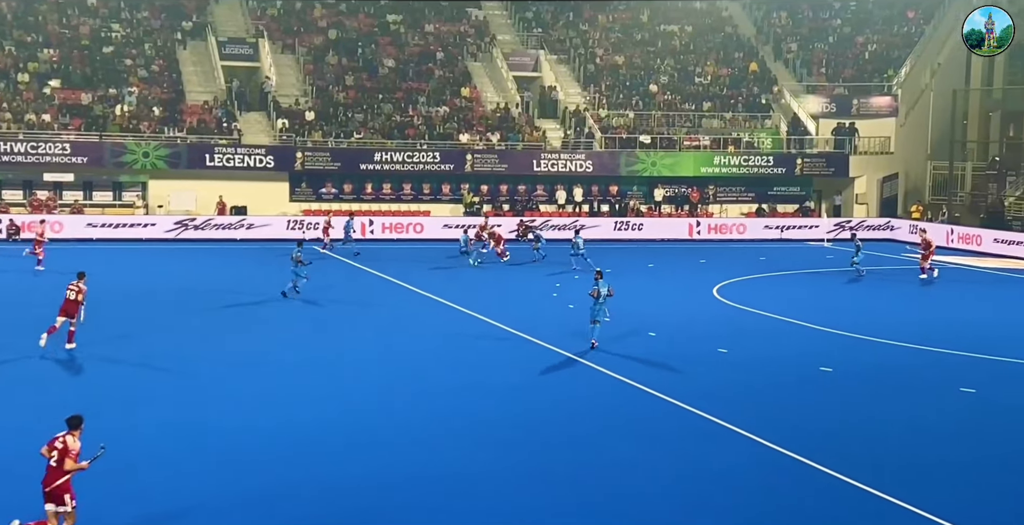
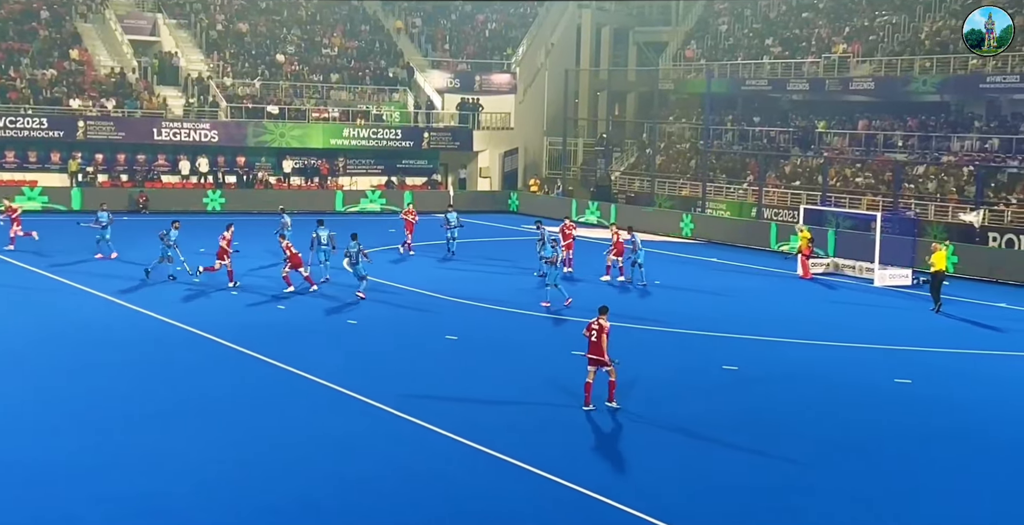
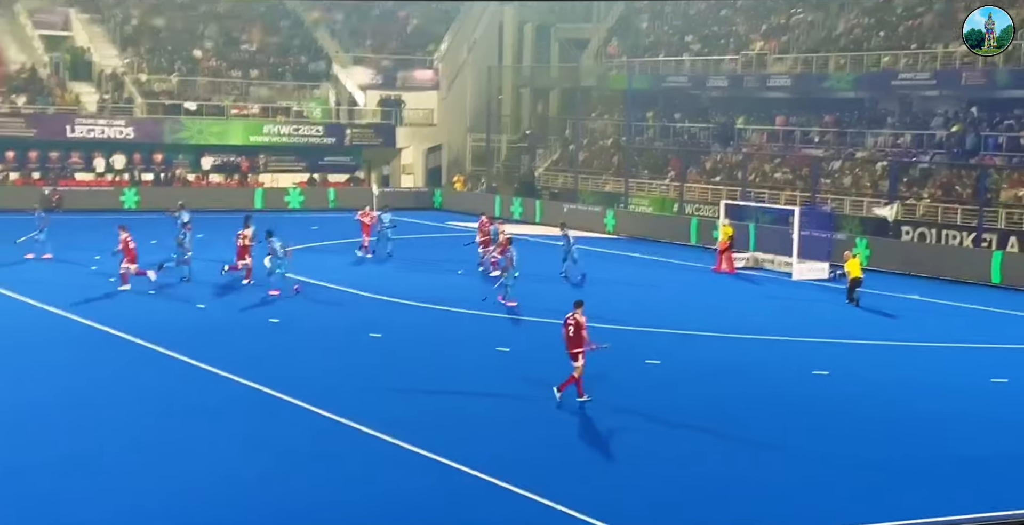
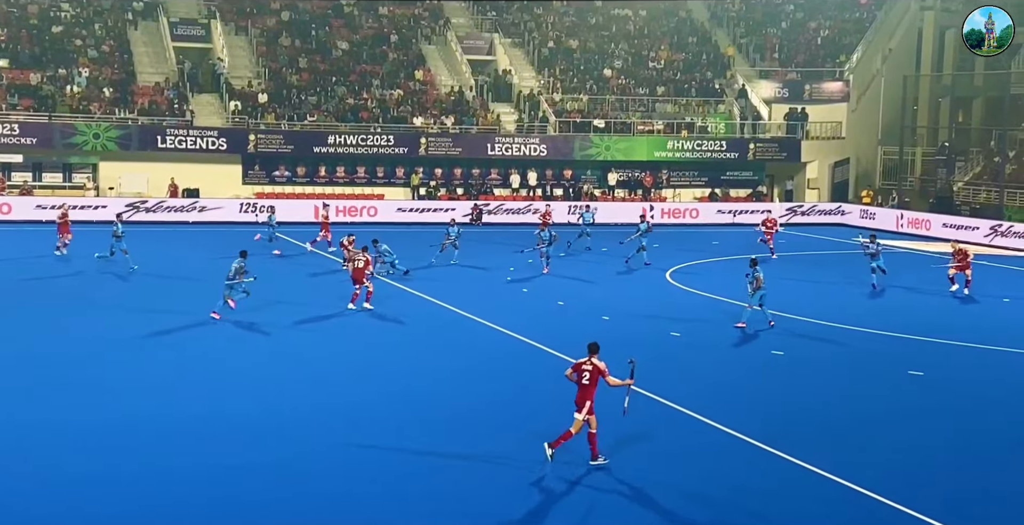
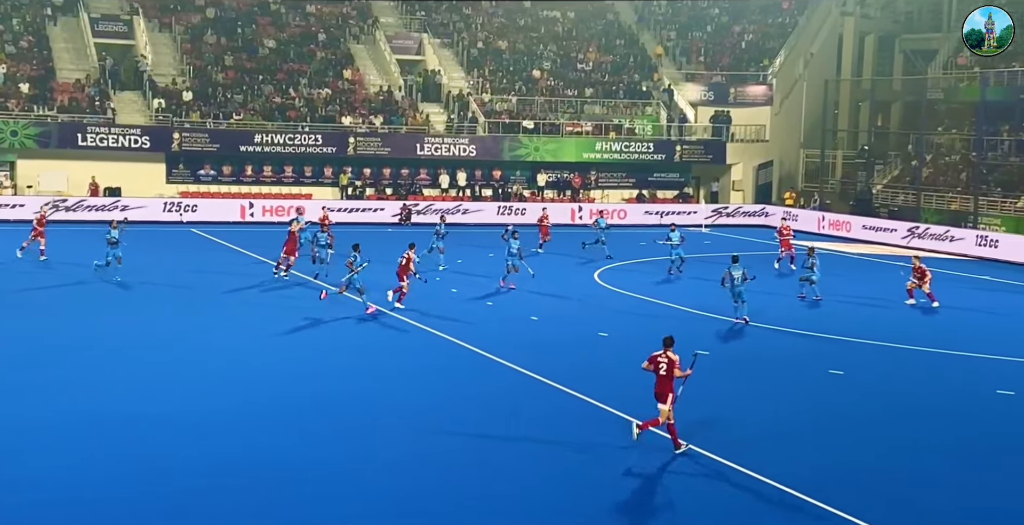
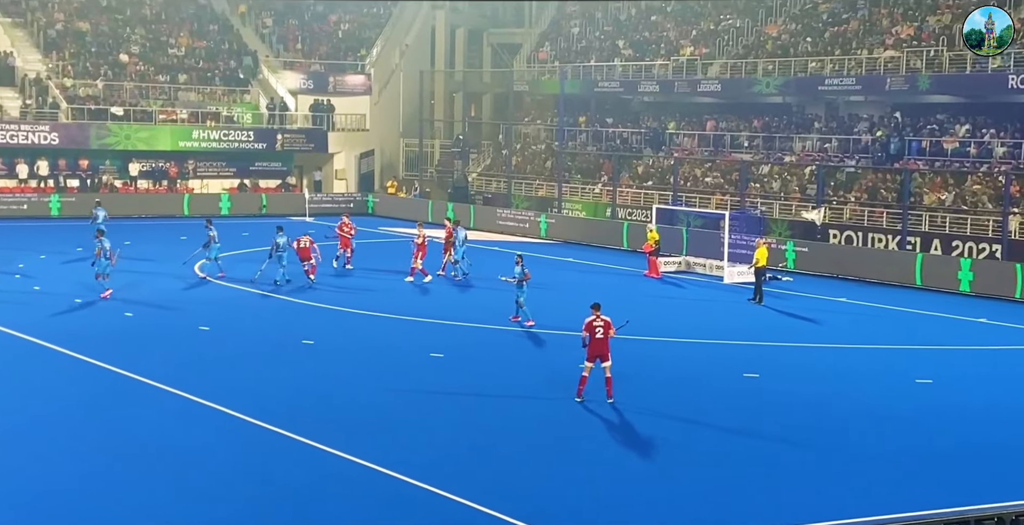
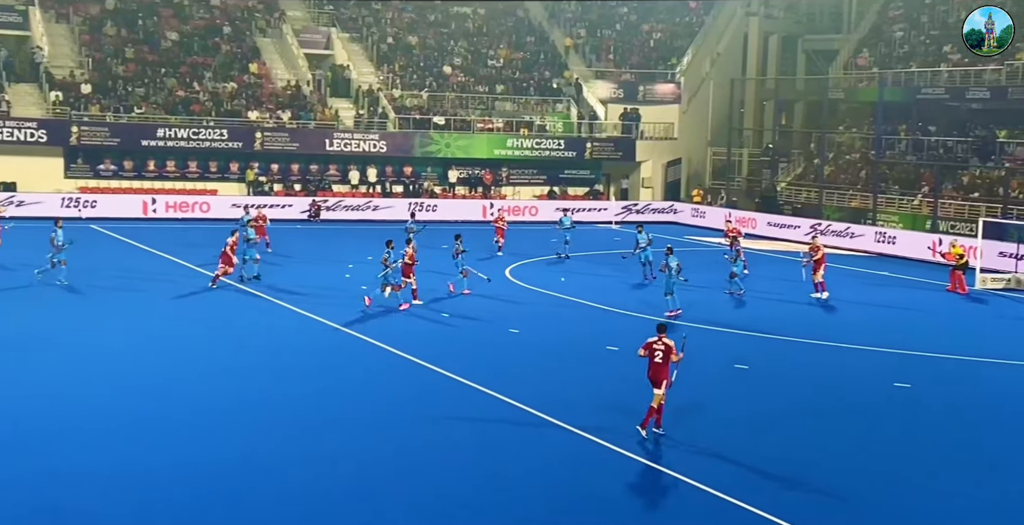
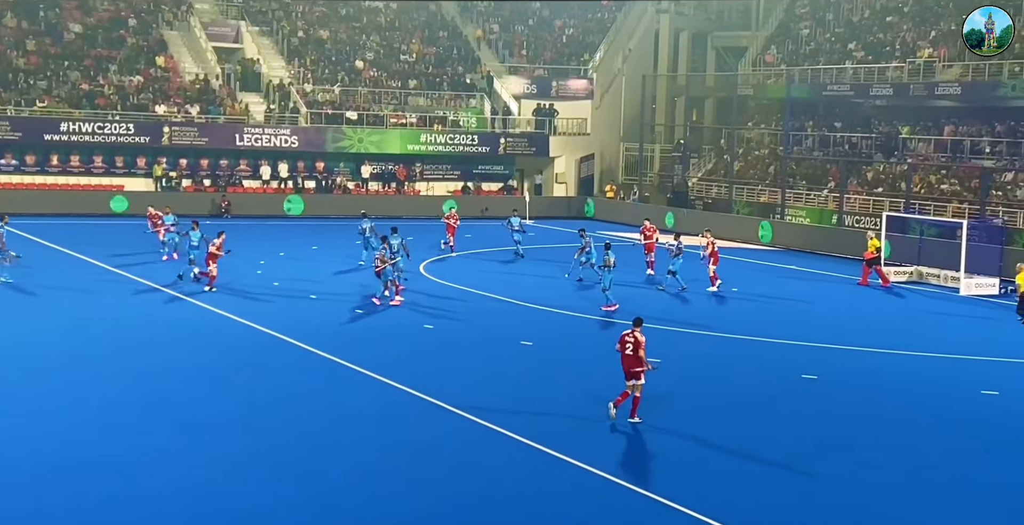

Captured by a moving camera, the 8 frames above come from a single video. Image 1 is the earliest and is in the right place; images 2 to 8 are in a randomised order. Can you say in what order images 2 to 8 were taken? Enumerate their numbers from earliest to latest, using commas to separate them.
4, 5, 7, 8, 2, 3, 6
